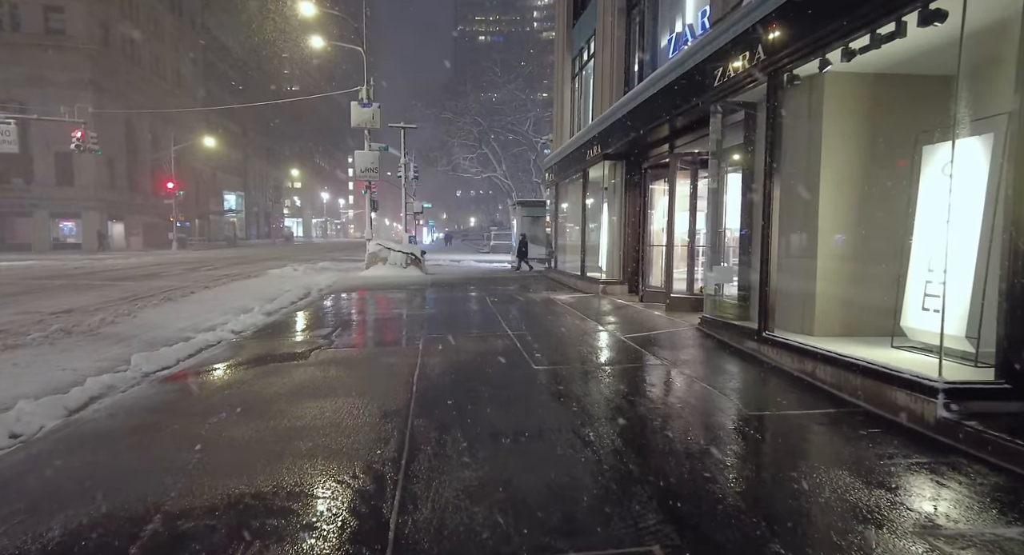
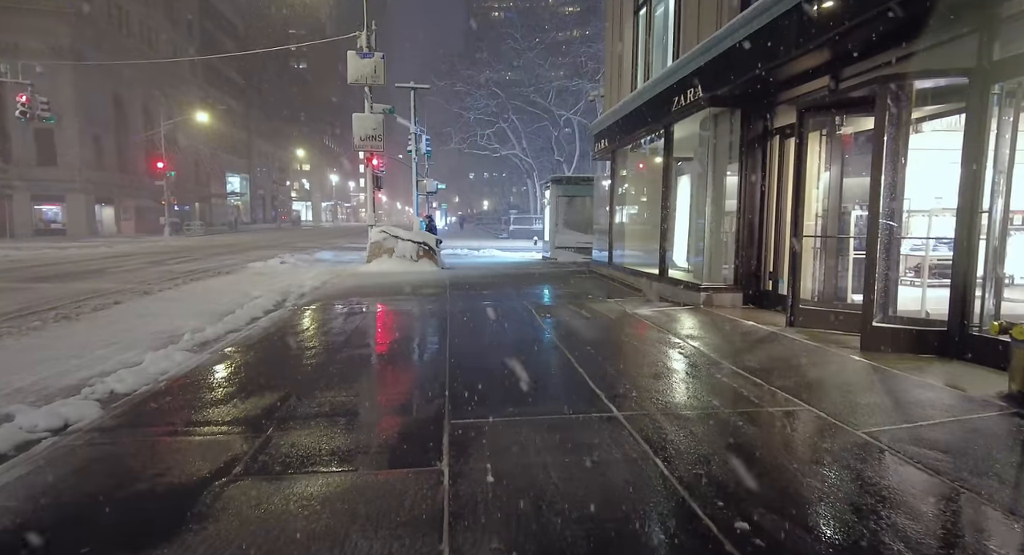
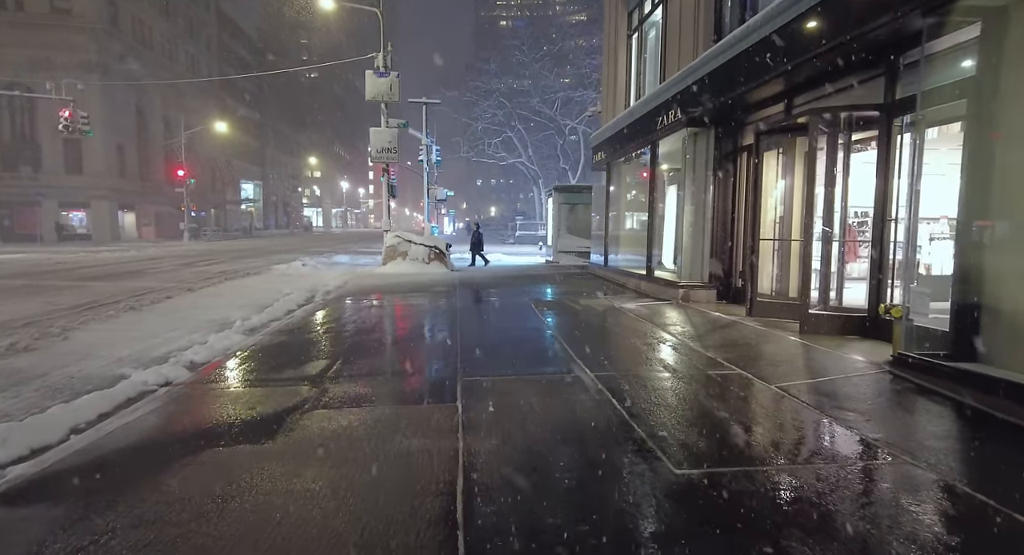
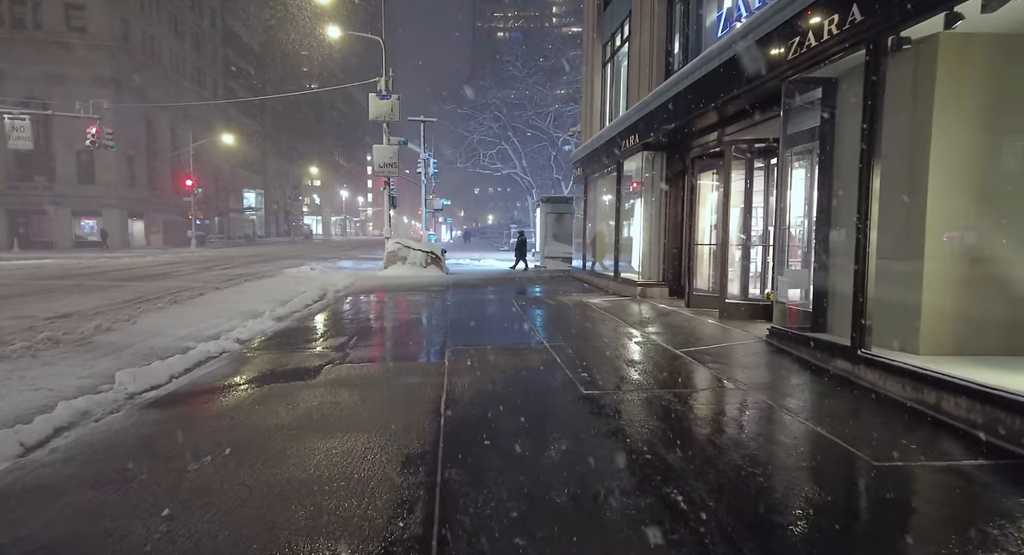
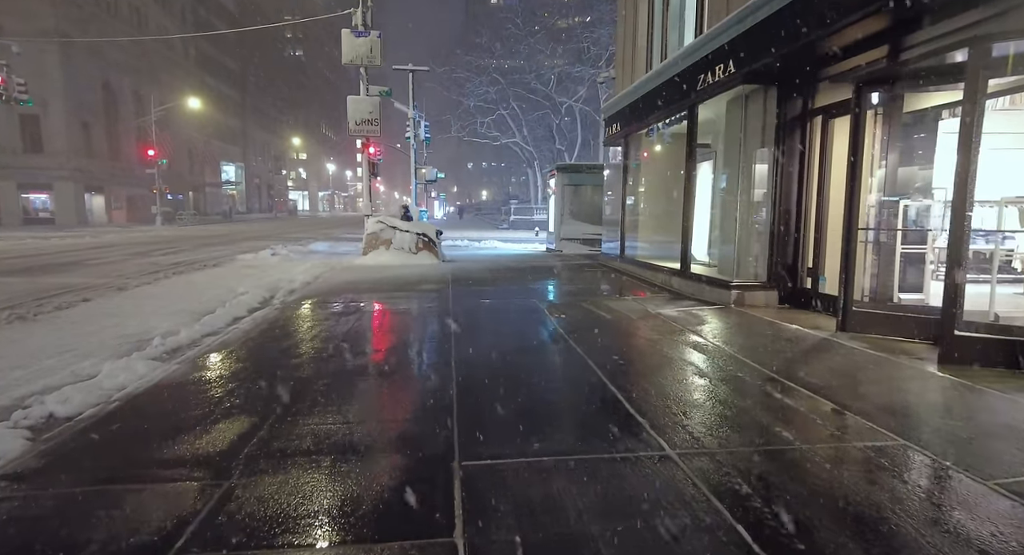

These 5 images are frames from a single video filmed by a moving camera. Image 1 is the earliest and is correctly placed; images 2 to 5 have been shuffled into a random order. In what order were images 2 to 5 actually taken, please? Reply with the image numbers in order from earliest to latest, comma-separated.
4, 3, 2, 5
